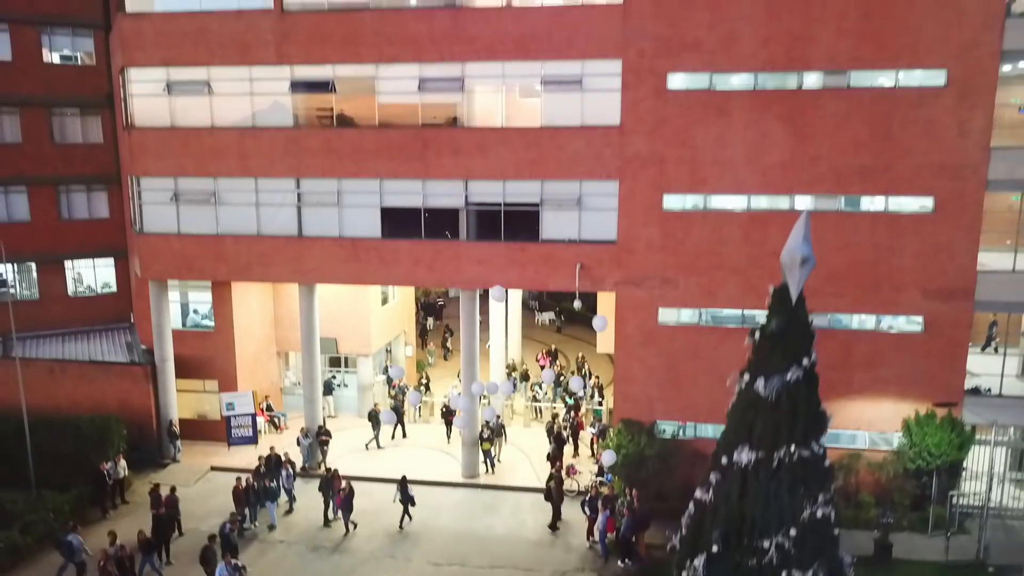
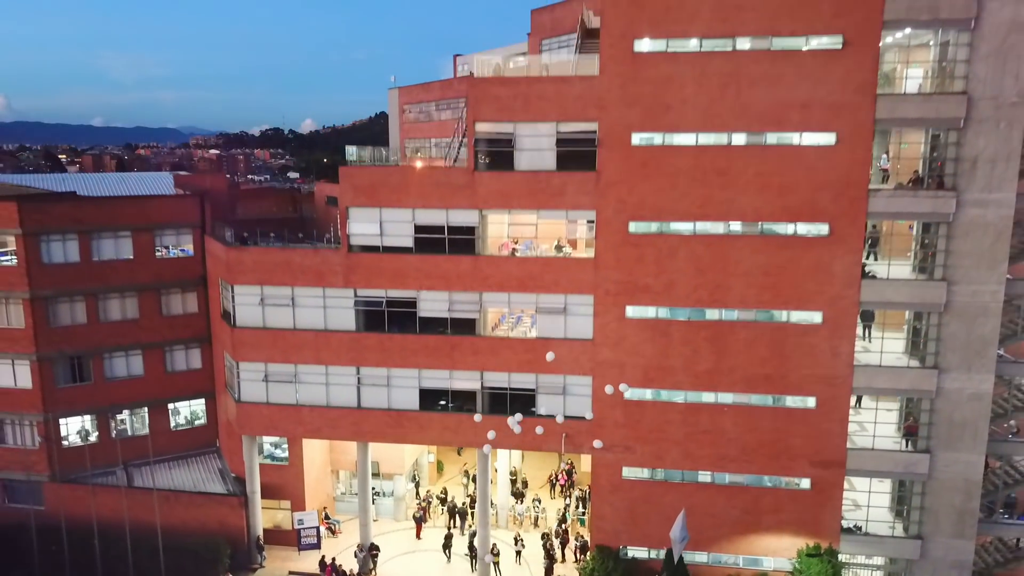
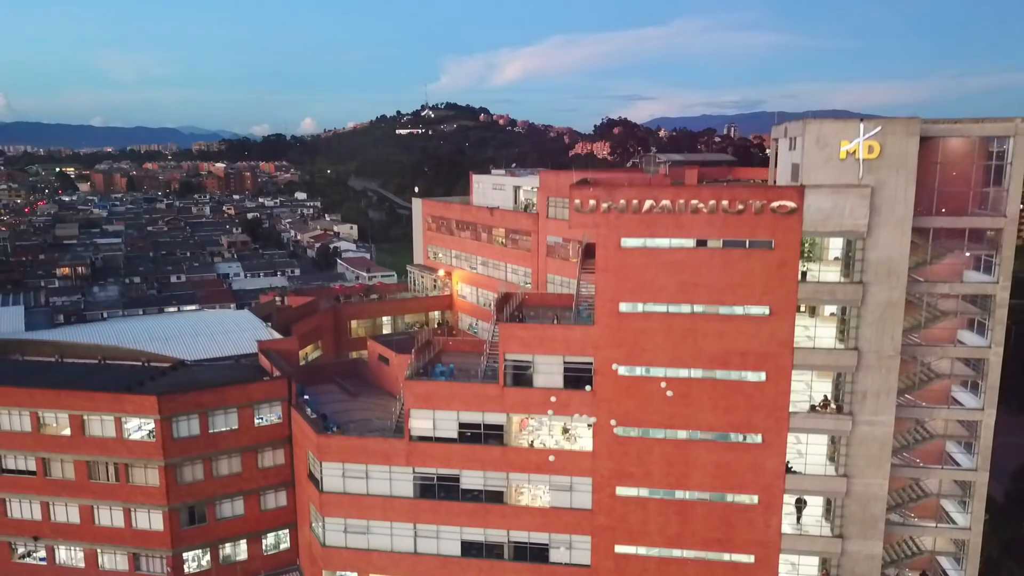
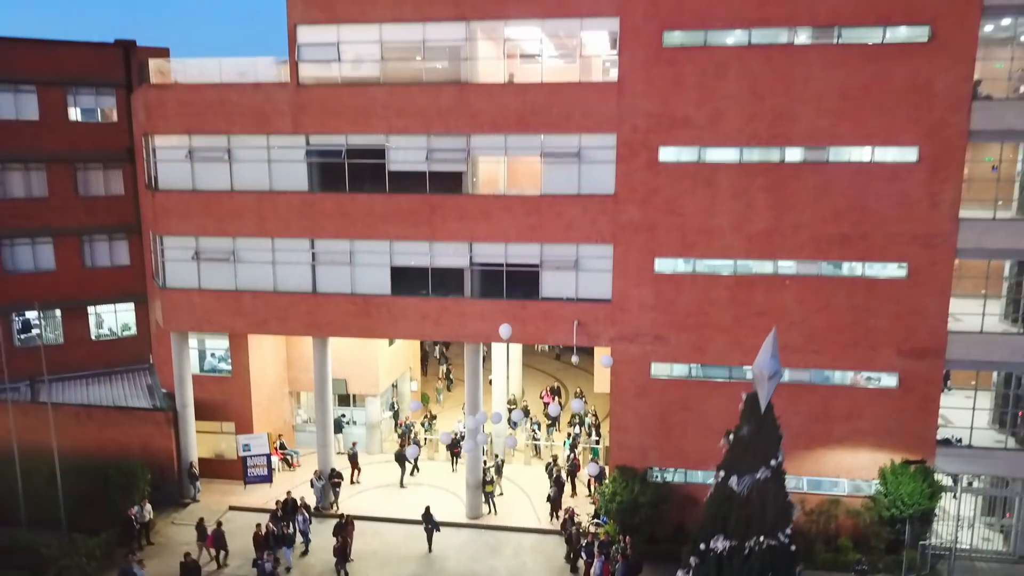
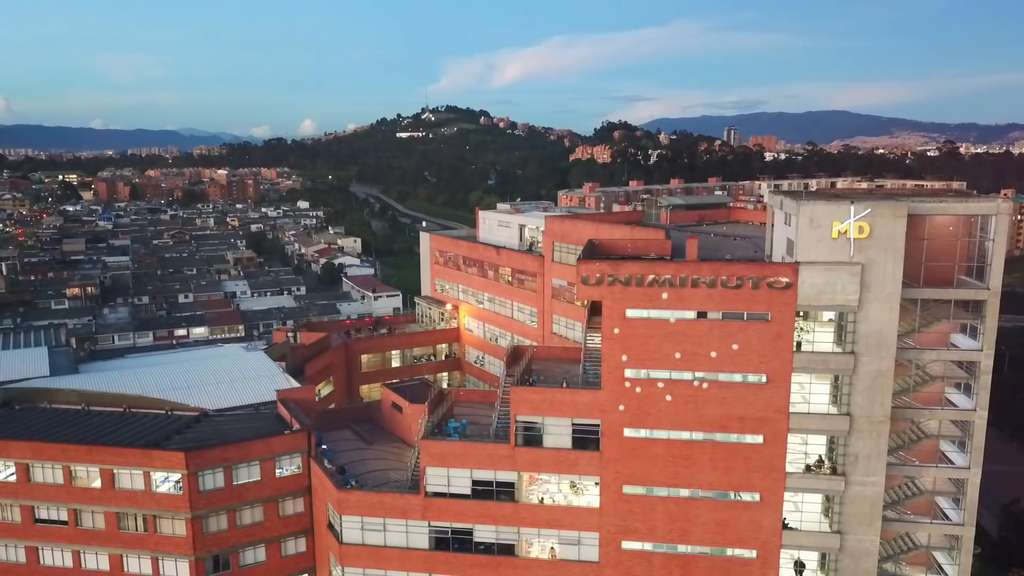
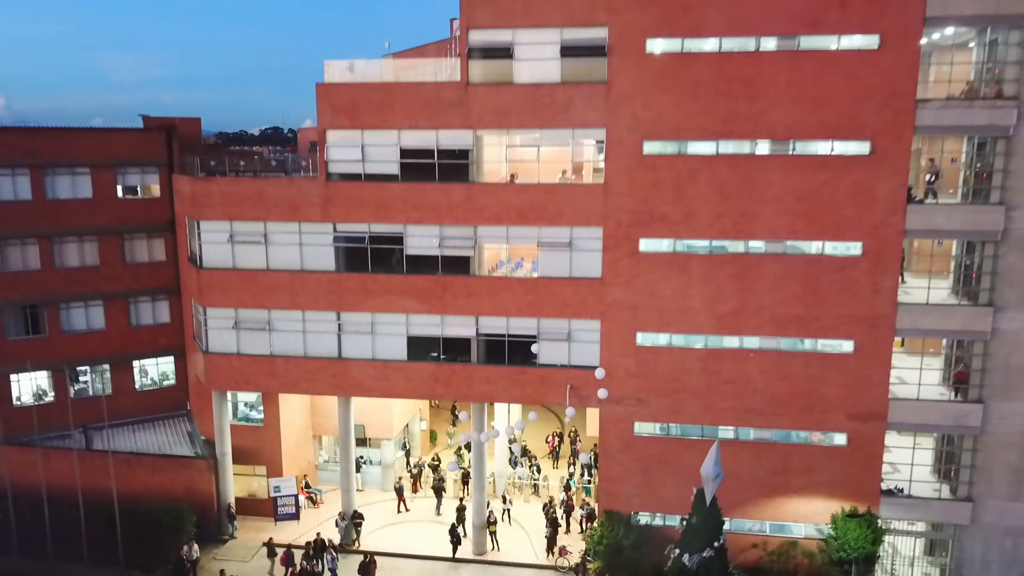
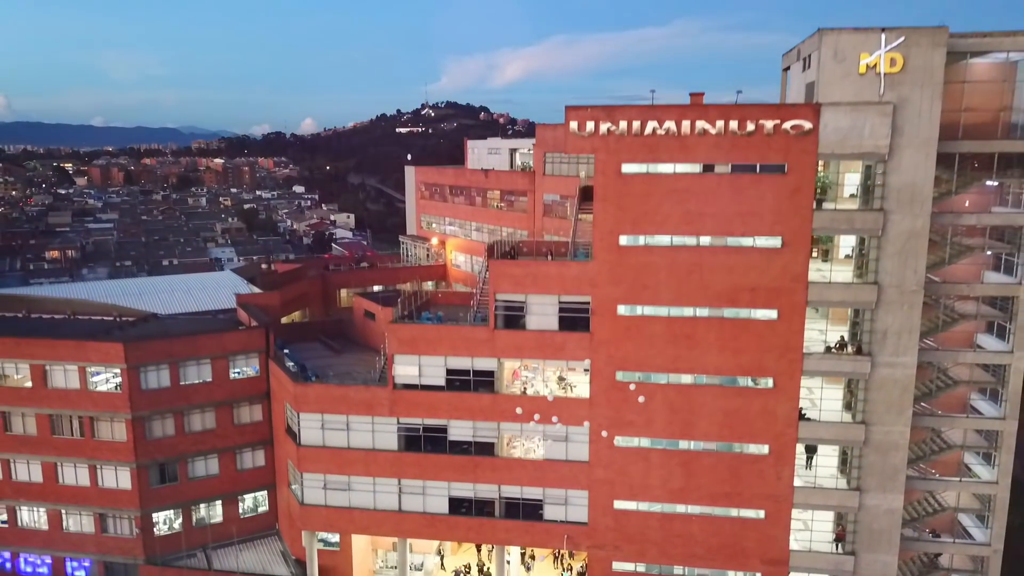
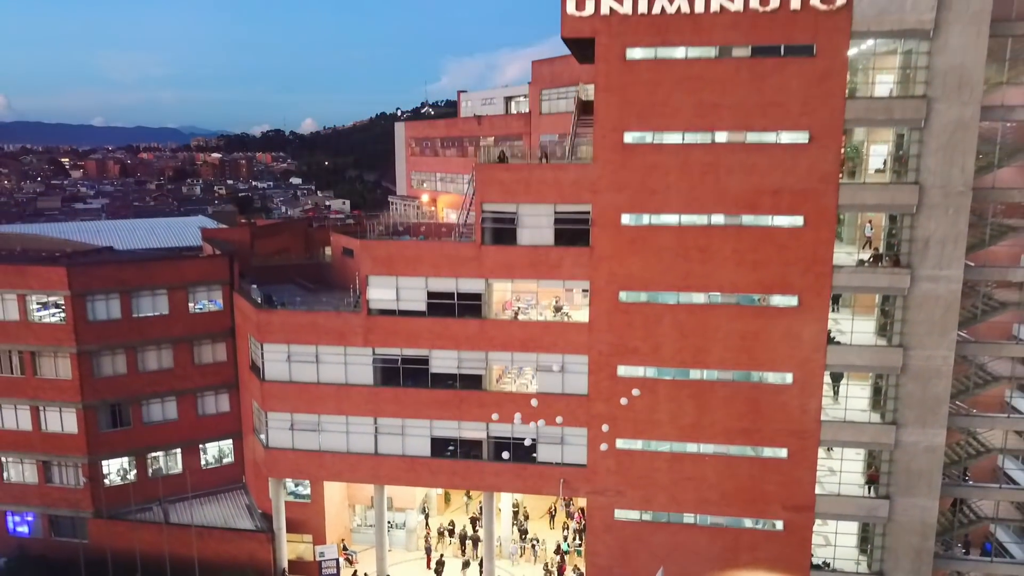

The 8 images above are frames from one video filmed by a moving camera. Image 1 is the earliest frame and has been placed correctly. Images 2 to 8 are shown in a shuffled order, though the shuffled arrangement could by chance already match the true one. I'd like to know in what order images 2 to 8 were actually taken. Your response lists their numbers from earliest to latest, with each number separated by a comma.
4, 6, 2, 8, 7, 3, 5
